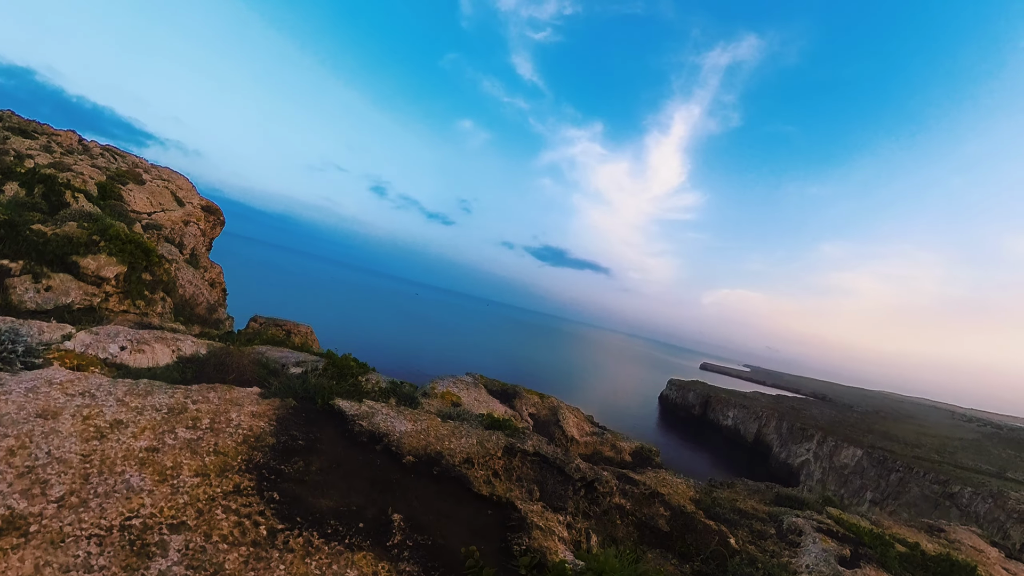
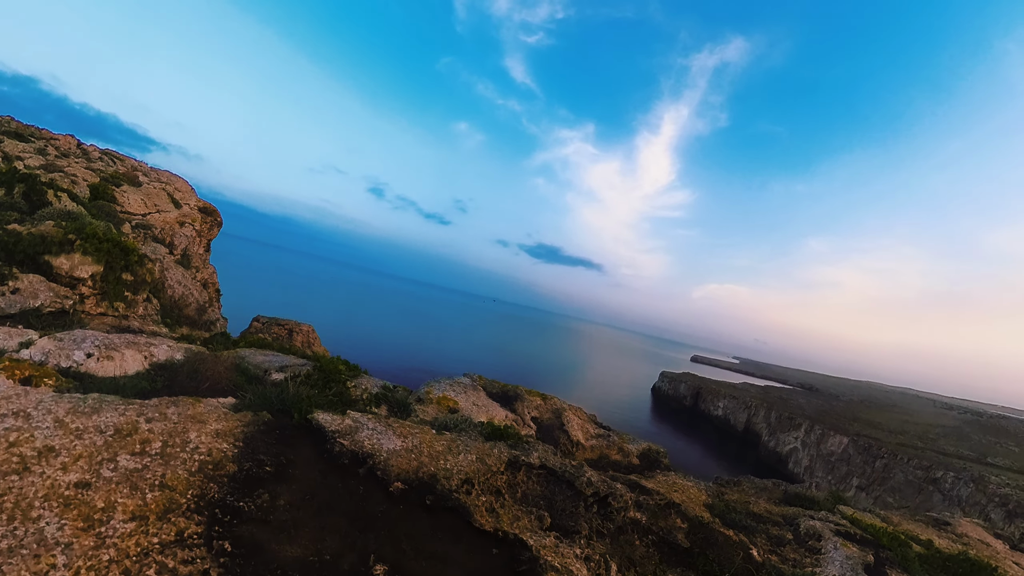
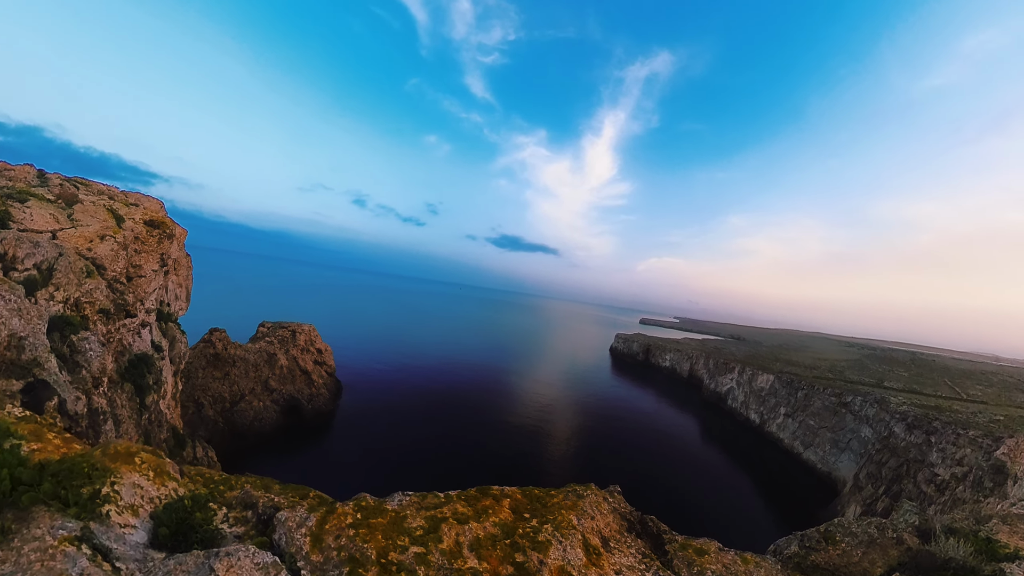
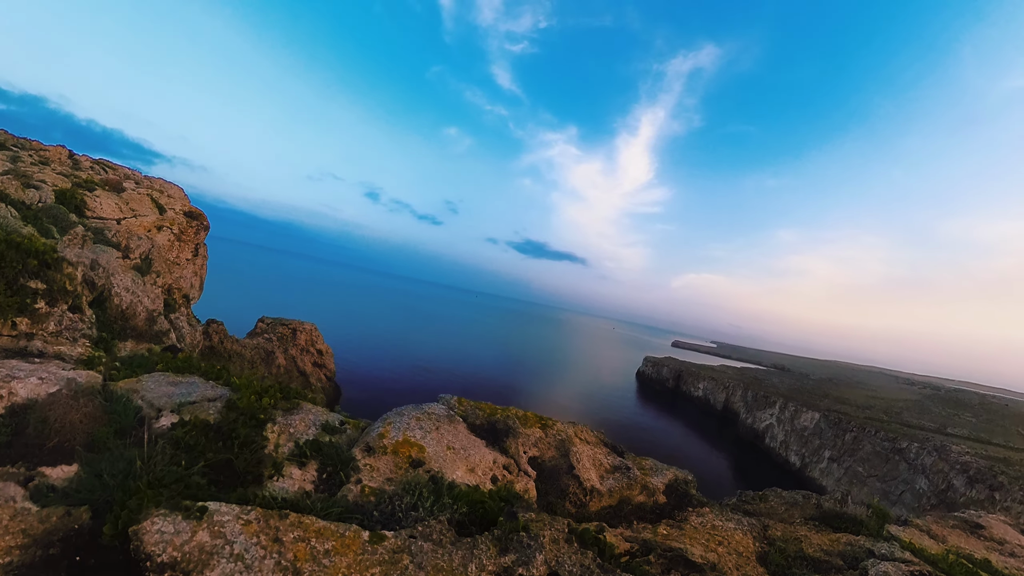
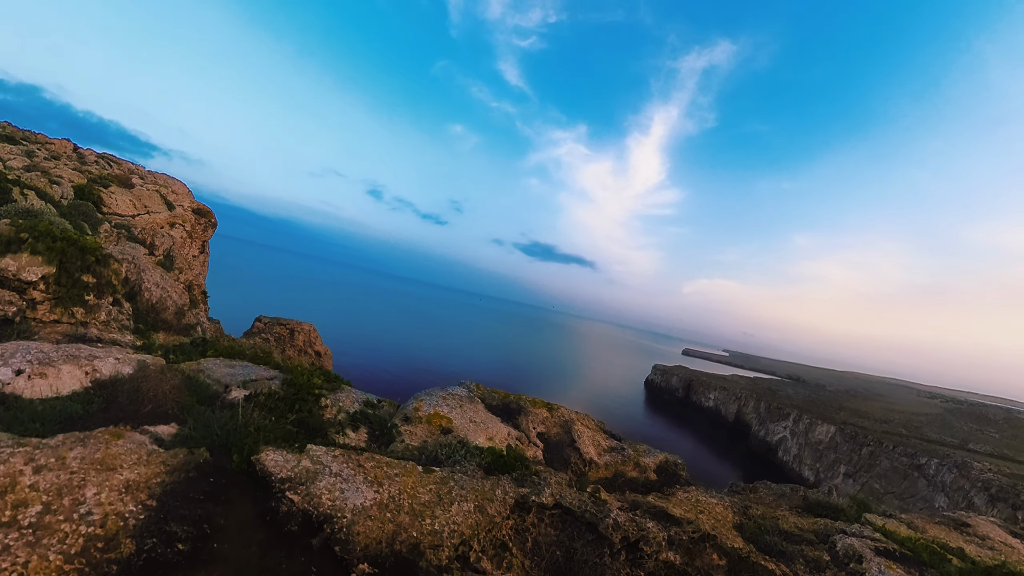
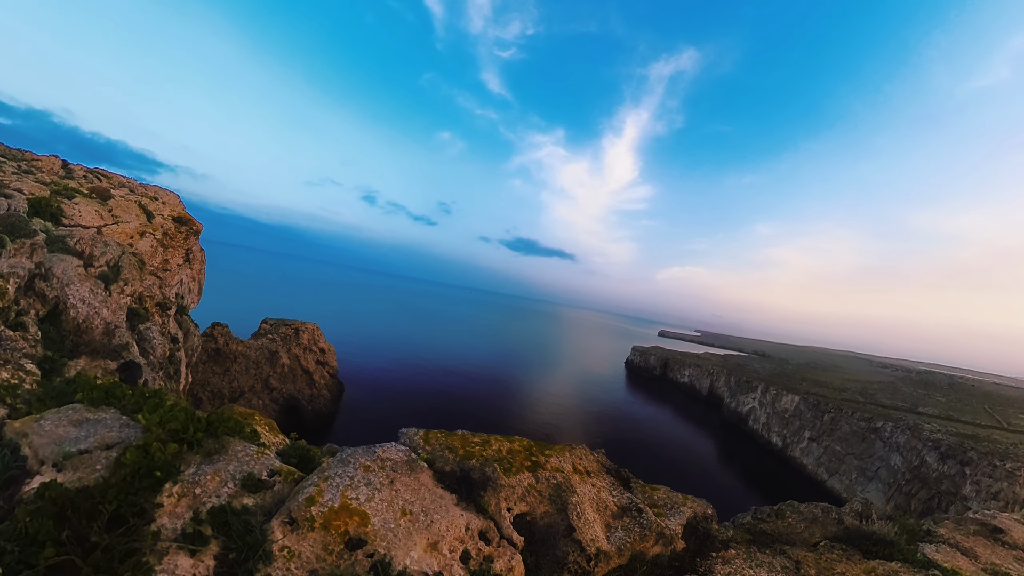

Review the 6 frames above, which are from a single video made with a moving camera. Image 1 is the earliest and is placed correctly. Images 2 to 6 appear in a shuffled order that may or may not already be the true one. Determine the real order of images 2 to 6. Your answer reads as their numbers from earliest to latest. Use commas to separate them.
2, 5, 4, 6, 3
